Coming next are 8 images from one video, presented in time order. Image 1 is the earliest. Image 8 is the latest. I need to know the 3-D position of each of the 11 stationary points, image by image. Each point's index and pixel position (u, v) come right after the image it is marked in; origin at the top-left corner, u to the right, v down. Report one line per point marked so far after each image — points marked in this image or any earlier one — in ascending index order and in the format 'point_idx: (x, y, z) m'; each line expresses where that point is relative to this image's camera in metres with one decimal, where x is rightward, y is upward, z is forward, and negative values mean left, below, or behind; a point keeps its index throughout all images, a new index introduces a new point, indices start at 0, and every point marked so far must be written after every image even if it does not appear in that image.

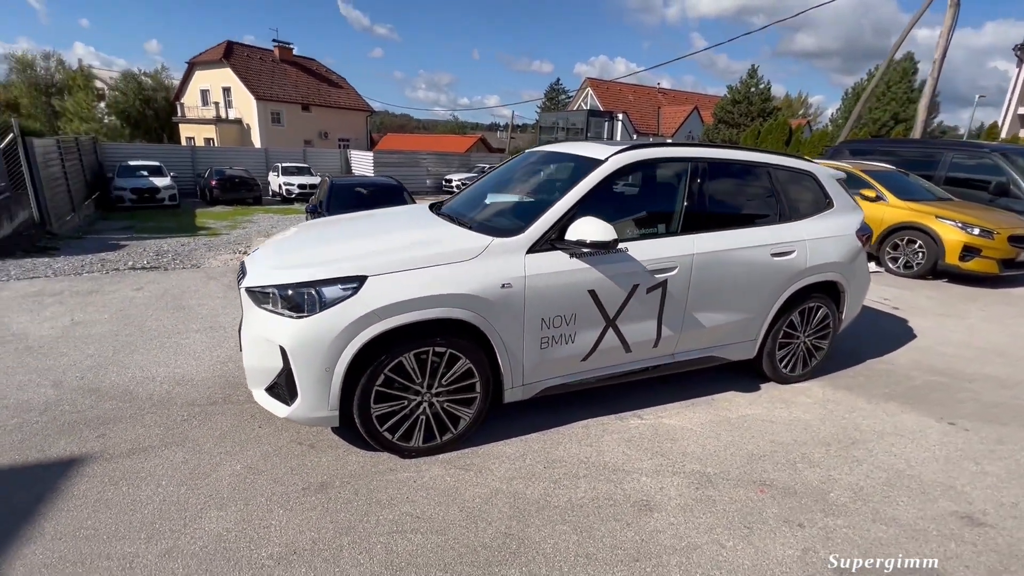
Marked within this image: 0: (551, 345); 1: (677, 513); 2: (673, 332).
0: (+0.3, -0.4, +3.1) m
1: (+0.9, -1.2, +2.6) m
2: (+1.2, -0.3, +3.4) m
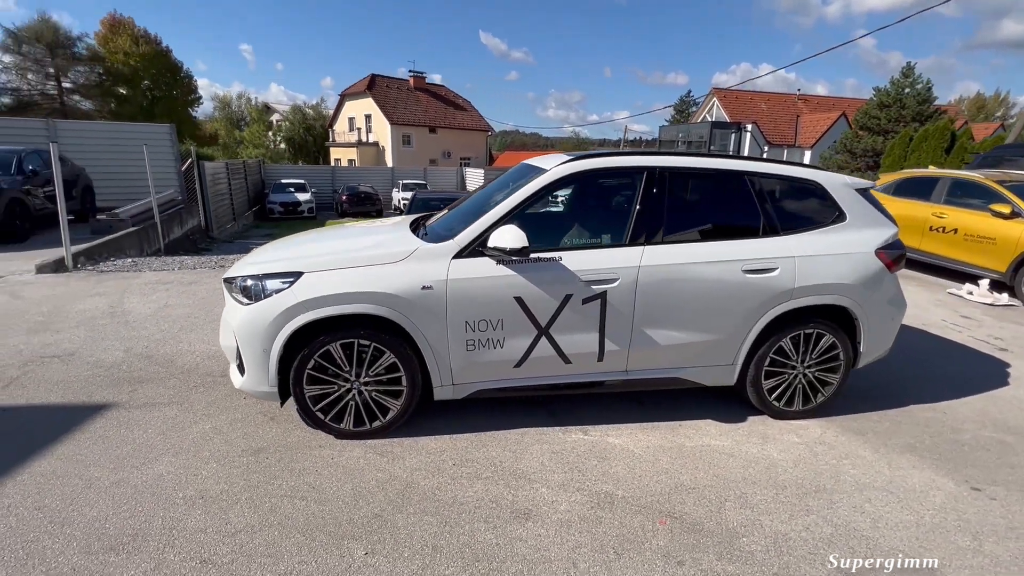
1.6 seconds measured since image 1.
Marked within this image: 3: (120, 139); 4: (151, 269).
0: (-0.2, -0.4, +3.2) m
1: (+0.2, -1.3, +2.5) m
2: (+0.7, -0.4, +3.3) m
3: (-11.0, +4.2, +13.3) m
4: (-5.7, +0.3, +7.4) m
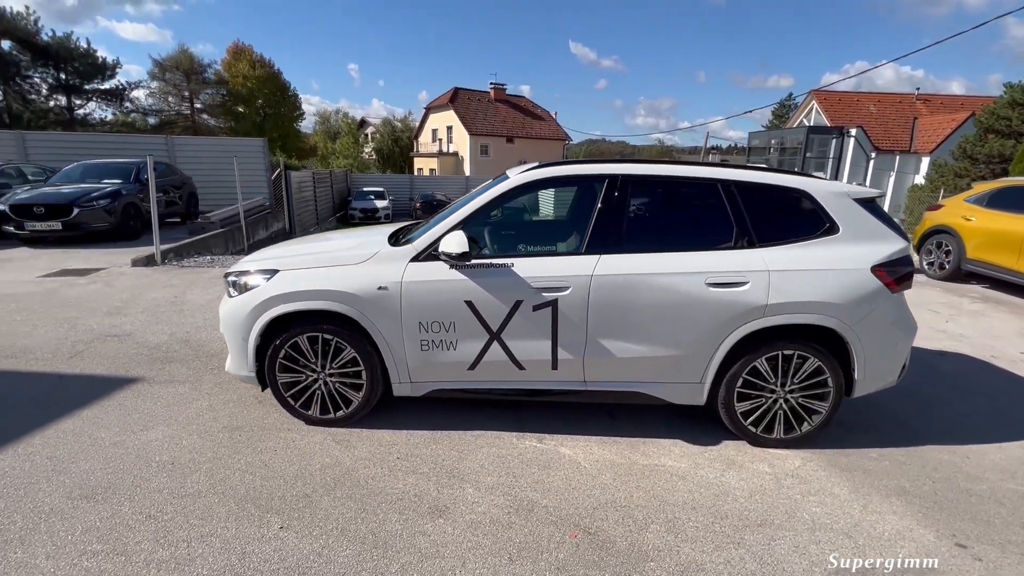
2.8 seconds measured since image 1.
0: (-0.6, -0.4, +3.3) m
1: (-0.3, -1.3, +2.6) m
2: (+0.4, -0.5, +3.3) m
3: (-9.3, +4.4, +15.1) m
4: (-5.2, +0.4, +8.4) m
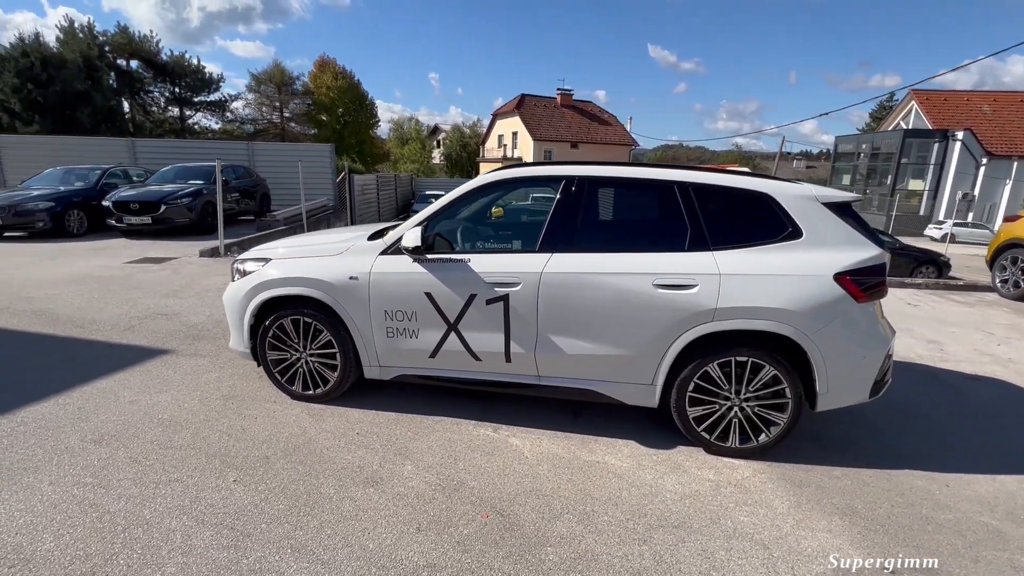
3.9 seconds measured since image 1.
0: (-0.9, -0.4, +3.6) m
1: (-0.7, -1.2, +2.8) m
2: (+0.1, -0.4, +3.4) m
3: (-7.6, +4.6, +16.5) m
4: (-4.7, +0.6, +9.3) m
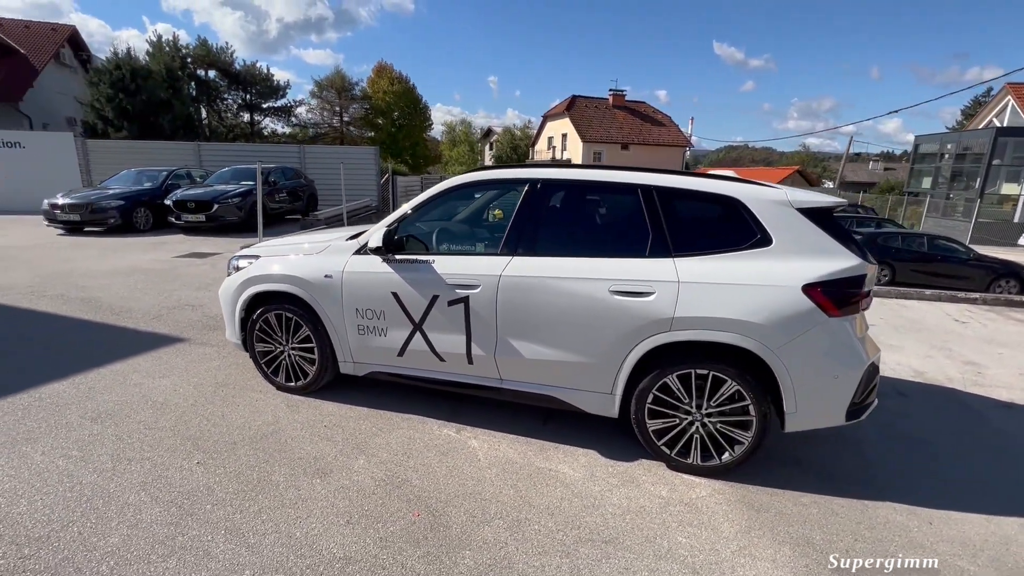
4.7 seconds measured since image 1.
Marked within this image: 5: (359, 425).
0: (-1.1, -0.3, +3.7) m
1: (-1.1, -1.2, +2.9) m
2: (-0.2, -0.5, +3.4) m
3: (-6.2, +4.7, +17.3) m
4: (-4.2, +0.7, +9.8) m
5: (-1.2, -1.0, +3.6) m
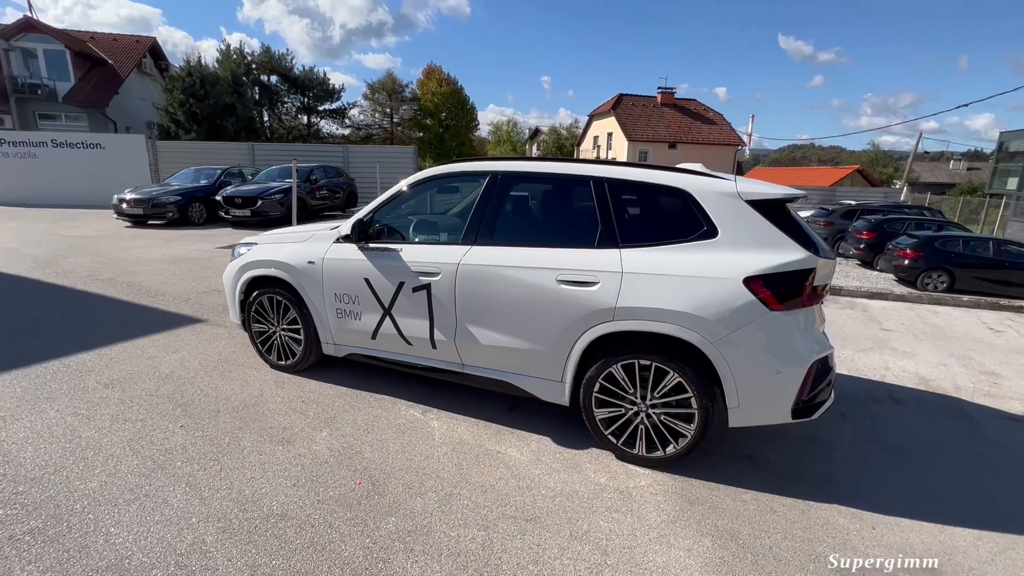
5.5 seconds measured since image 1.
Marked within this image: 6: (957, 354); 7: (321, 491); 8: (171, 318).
0: (-1.4, -0.2, +3.9) m
1: (-1.4, -1.1, +3.1) m
2: (-0.5, -0.4, +3.5) m
3: (-5.0, +5.0, +18.0) m
4: (-3.8, +0.8, +10.3) m
5: (-1.4, -0.9, +3.8) m
6: (+4.7, -0.7, +5.0) m
7: (-1.1, -1.2, +2.8) m
8: (-4.1, -0.4, +5.6) m
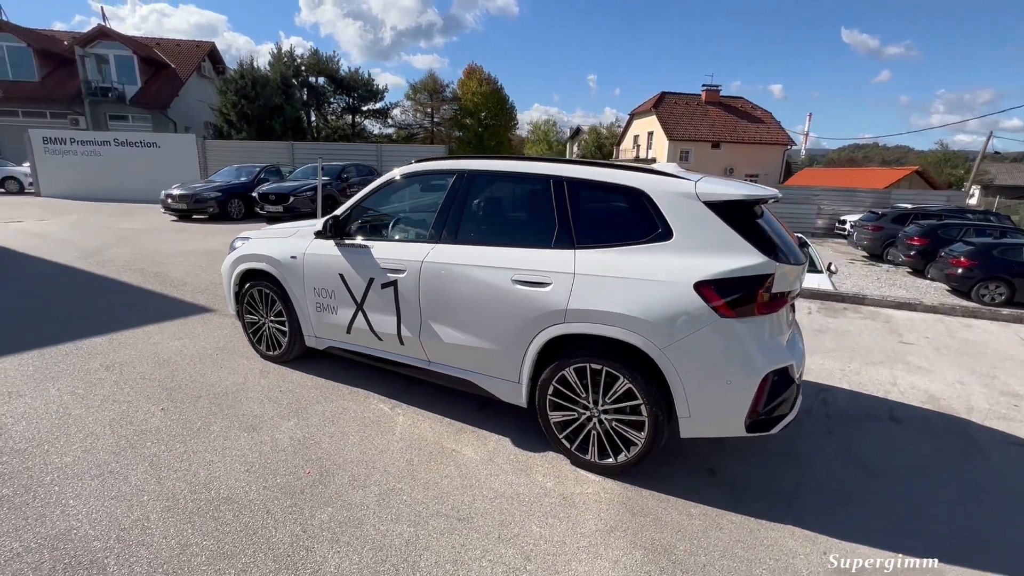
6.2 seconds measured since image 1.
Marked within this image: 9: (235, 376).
0: (-1.6, -0.2, +4.0) m
1: (-1.8, -1.0, +3.2) m
2: (-0.8, -0.3, +3.6) m
3: (-3.8, +5.1, +18.4) m
4: (-3.5, +1.0, +10.6) m
5: (-1.7, -0.9, +3.9) m
6: (+4.6, -0.8, +4.6) m
7: (-1.5, -1.2, +2.9) m
8: (-4.1, -0.2, +6.0) m
9: (-2.4, -0.8, +4.2) m
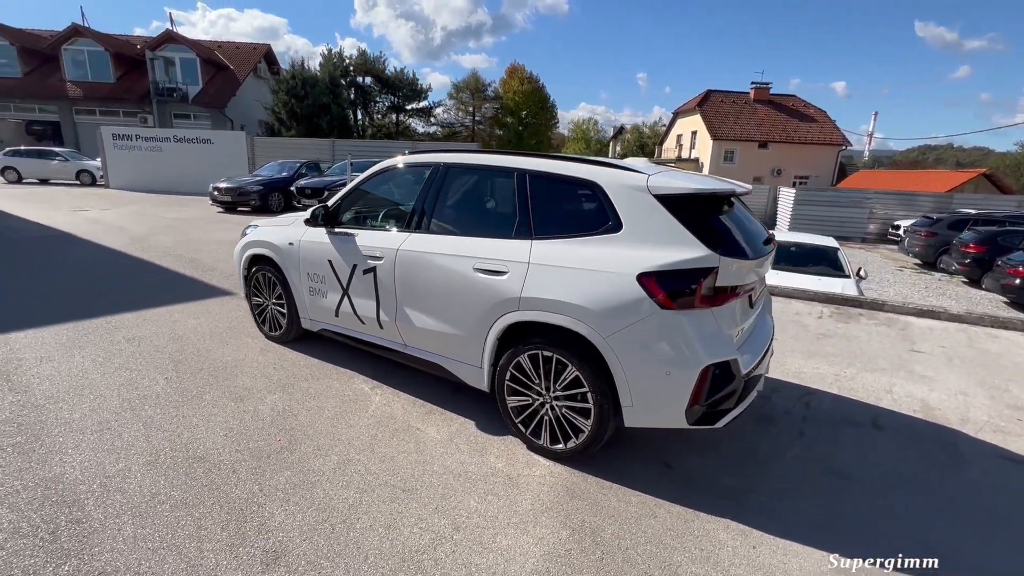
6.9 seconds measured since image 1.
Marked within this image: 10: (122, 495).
0: (-1.8, -0.1, +4.3) m
1: (-2.0, -0.9, +3.5) m
2: (-1.0, -0.2, +3.8) m
3: (-2.6, +5.3, +18.7) m
4: (-3.0, +1.1, +11.0) m
5: (-1.9, -0.7, +4.2) m
6: (+4.4, -0.9, +4.4) m
7: (-1.8, -1.0, +3.1) m
8: (-4.1, 0.0, +6.4) m
9: (-2.6, -0.6, +4.5) m
10: (-2.1, -1.1, +2.6) m
